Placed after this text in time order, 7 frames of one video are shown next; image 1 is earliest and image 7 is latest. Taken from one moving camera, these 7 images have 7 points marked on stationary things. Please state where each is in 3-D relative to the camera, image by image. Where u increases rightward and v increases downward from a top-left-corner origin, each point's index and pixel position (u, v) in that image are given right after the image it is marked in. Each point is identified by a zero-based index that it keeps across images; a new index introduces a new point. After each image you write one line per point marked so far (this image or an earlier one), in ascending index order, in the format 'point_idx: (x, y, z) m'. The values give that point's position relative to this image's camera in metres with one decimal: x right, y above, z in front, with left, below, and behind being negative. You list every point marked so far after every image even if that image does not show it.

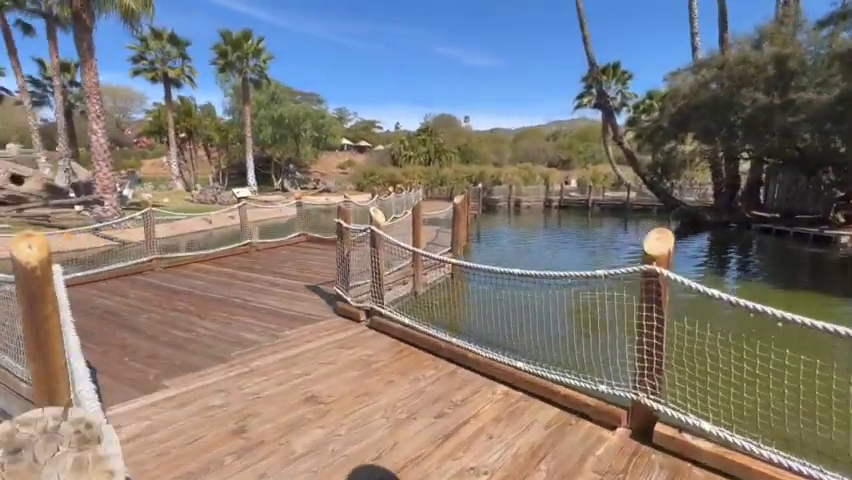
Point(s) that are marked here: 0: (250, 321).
0: (-2.2, -1.0, +4.9) m
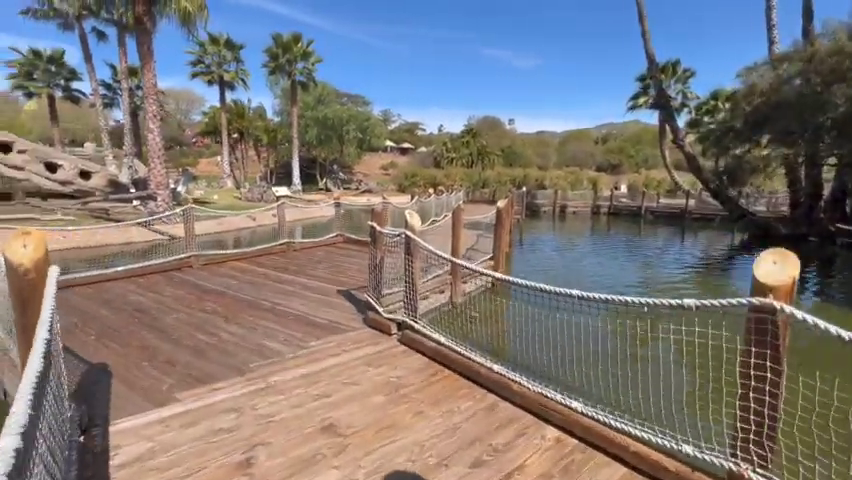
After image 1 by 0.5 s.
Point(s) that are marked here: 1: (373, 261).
0: (-1.8, -1.0, +4.6) m
1: (-0.7, -0.3, +5.0) m
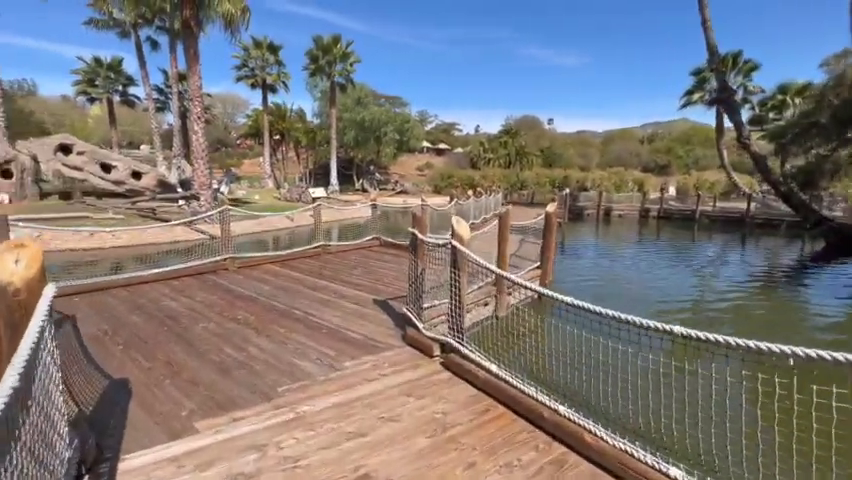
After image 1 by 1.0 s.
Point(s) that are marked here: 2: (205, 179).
0: (-1.3, -1.1, +4.2) m
1: (-0.2, -0.4, +4.6) m
2: (-9.2, +2.5, +16.4) m
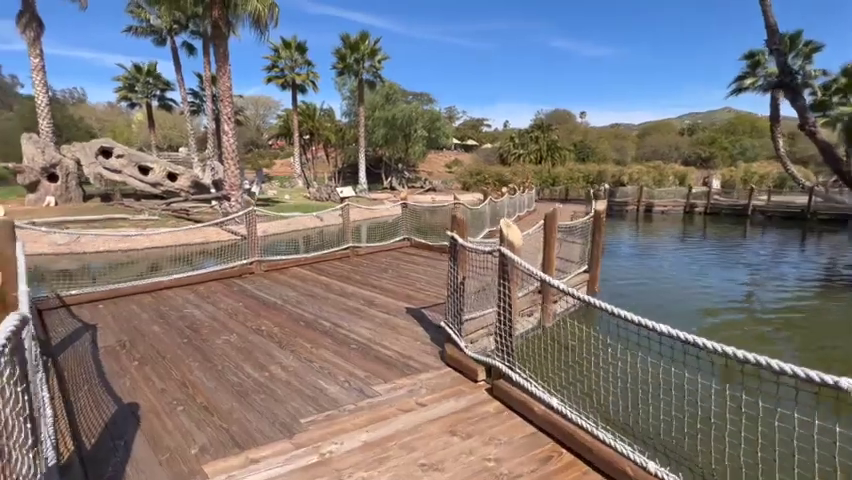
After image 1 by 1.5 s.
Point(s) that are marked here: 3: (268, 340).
0: (-0.9, -1.2, +3.8) m
1: (+0.3, -0.4, +4.0) m
2: (-8.0, +2.5, +16.4) m
3: (-1.7, -1.1, +4.3) m
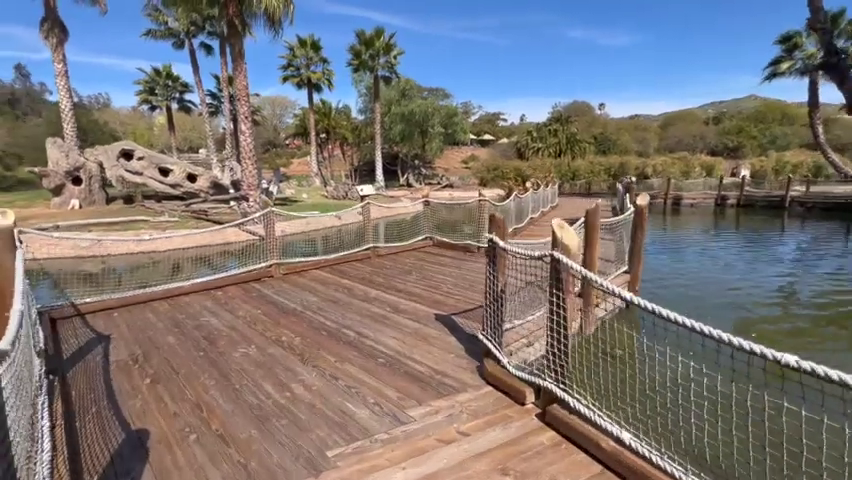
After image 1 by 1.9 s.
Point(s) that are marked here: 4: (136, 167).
0: (-0.5, -1.2, +3.4) m
1: (+0.6, -0.4, +3.6) m
2: (-7.2, +2.5, +16.3) m
3: (-1.4, -1.1, +3.9) m
4: (-14.5, +3.6, +19.6) m
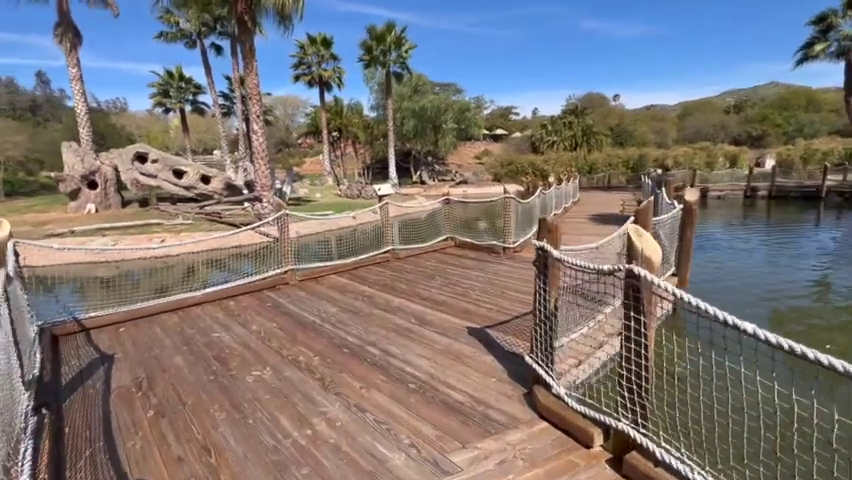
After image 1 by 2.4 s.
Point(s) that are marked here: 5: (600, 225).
0: (-0.2, -1.3, +2.9) m
1: (+0.9, -0.5, +3.1) m
2: (-6.5, +2.5, +16.0) m
3: (-1.0, -1.2, +3.5) m
4: (-13.7, +3.5, +19.5) m
5: (+5.2, +0.5, +11.8) m
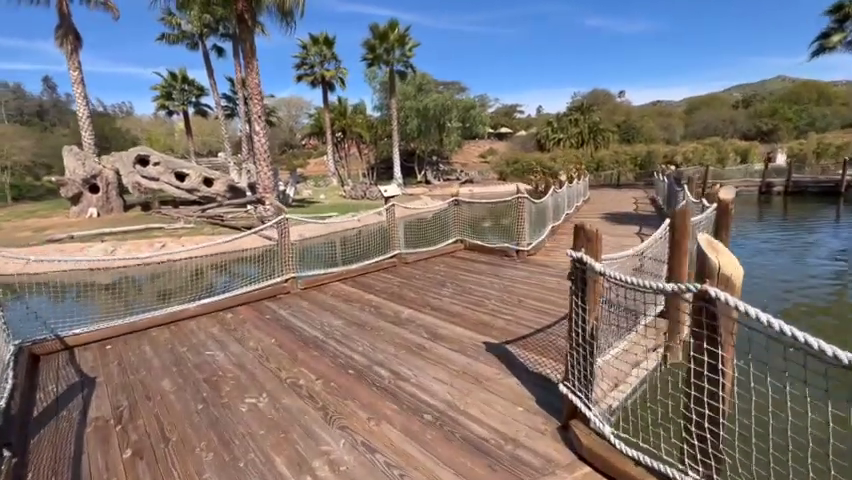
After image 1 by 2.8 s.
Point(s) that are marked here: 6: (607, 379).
0: (-0.1, -1.3, +2.5) m
1: (+1.0, -0.6, +2.7) m
2: (-6.3, +2.3, +15.7) m
3: (-0.9, -1.3, +3.1) m
4: (-13.4, +3.3, +19.2) m
5: (+5.5, +0.5, +11.3) m
6: (+1.4, -1.1, +3.1) m
